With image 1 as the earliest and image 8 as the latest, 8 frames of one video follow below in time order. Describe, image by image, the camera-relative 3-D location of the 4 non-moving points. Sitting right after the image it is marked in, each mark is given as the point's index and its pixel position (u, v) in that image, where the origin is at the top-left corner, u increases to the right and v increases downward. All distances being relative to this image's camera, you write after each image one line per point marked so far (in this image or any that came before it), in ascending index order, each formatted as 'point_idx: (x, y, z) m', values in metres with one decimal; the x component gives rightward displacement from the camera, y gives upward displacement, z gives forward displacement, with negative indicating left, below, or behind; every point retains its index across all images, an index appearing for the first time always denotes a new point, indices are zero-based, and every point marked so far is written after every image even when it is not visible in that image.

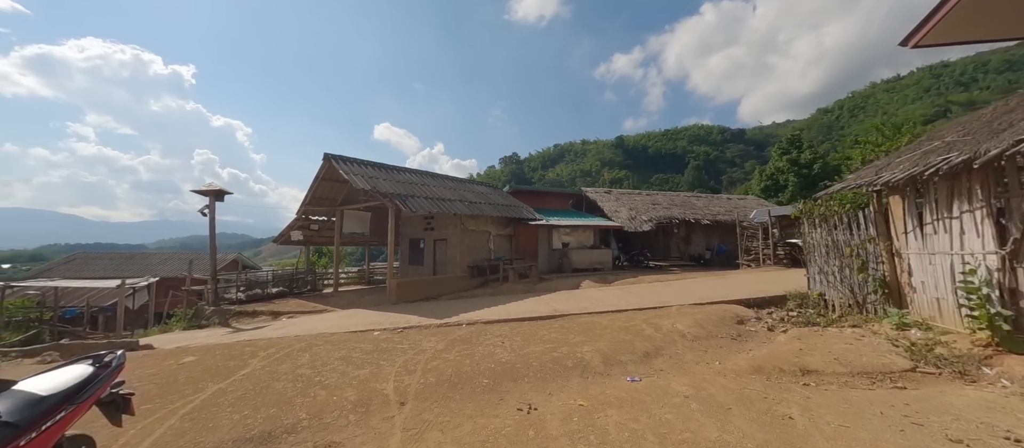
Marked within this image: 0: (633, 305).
0: (+2.5, -1.6, +7.9) m
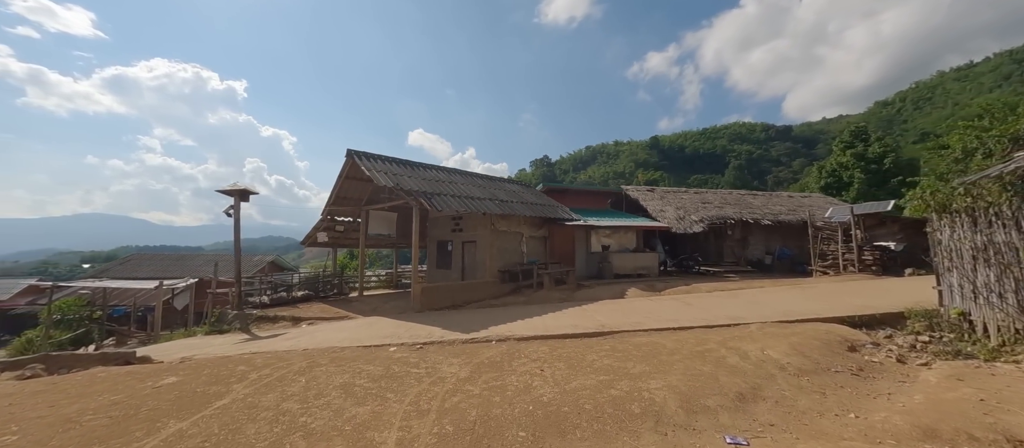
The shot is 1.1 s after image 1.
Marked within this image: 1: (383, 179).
0: (+3.1, -1.6, +6.4) m
1: (-3.9, +1.4, +11.7) m
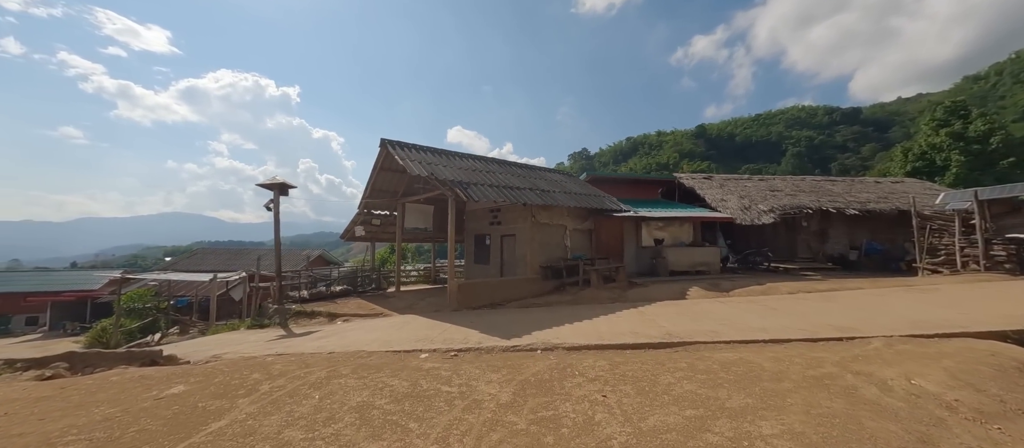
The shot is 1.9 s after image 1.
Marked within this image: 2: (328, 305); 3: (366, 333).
0: (+3.8, -1.4, +5.1) m
1: (-2.7, +1.6, +11.0) m
2: (-6.4, -2.8, +13.7) m
3: (-3.1, -2.3, +8.3) m
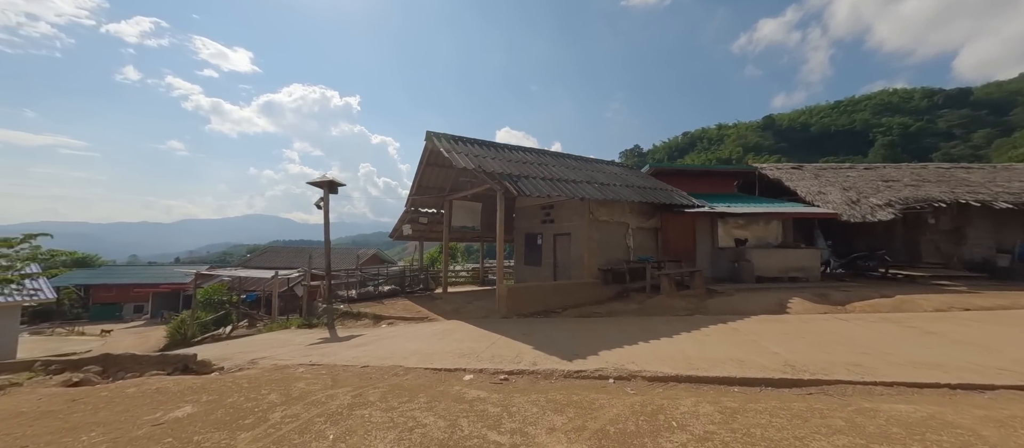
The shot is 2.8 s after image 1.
0: (+4.4, -1.4, +3.5) m
1: (-1.3, +1.6, +10.2) m
2: (-4.6, -2.7, +13.3) m
3: (-2.0, -2.2, +7.5) m
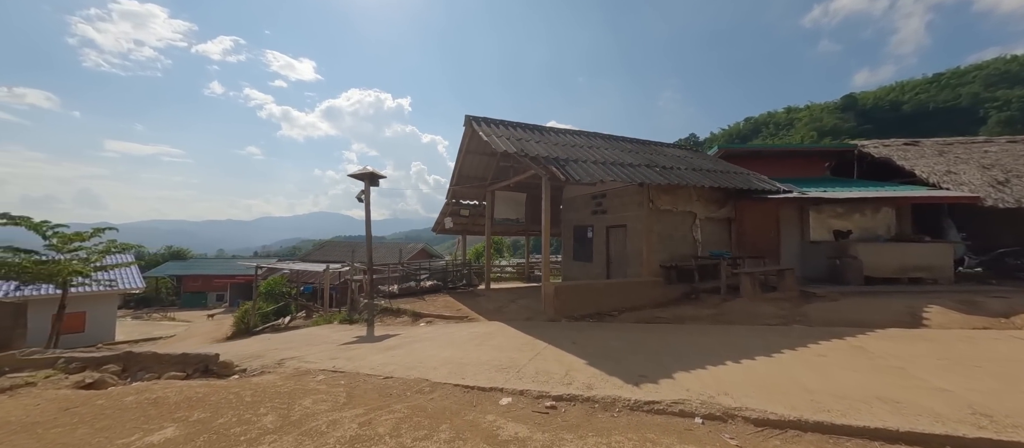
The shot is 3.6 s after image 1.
0: (+4.7, -1.2, +1.9) m
1: (-0.2, +1.9, +9.2) m
2: (-3.1, -2.5, +12.7) m
3: (-1.2, -2.0, +6.6) m
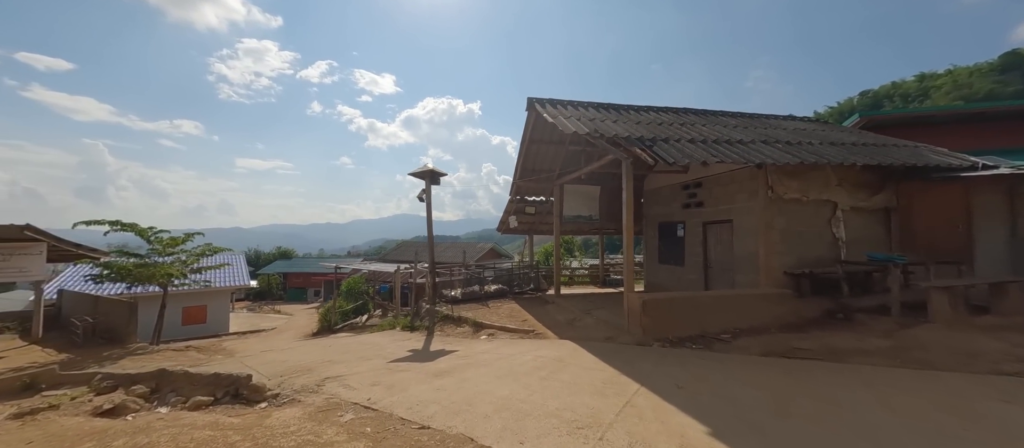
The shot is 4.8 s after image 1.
0: (+4.7, -1.1, -0.4) m
1: (+1.2, +1.9, +7.6) m
2: (-1.0, -2.5, +11.7) m
3: (-0.2, -2.0, +5.3) m
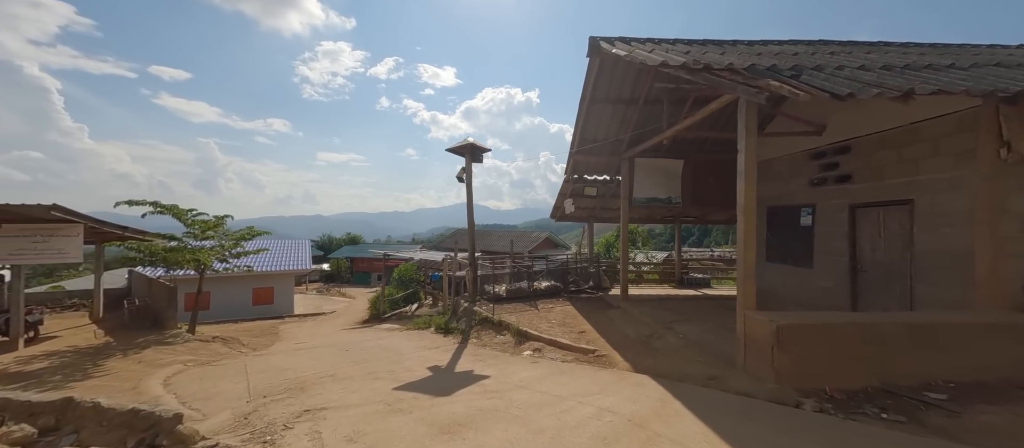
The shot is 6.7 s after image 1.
0: (+4.3, -1.1, -3.1) m
1: (+2.0, +2.2, +5.2) m
2: (+0.3, -2.1, +9.6) m
3: (+0.2, -1.8, +3.2) m
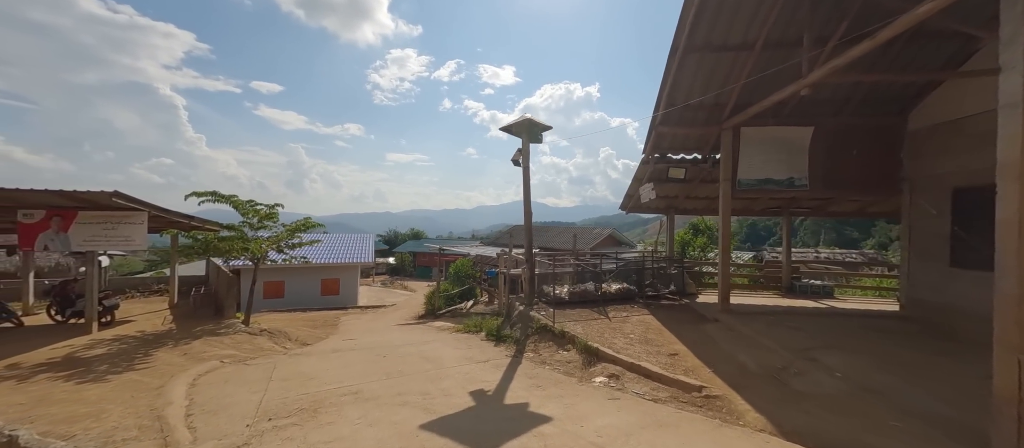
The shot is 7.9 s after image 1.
0: (+3.7, -1.0, -5.3) m
1: (+2.6, +2.3, +3.3) m
2: (+1.6, -1.9, +7.9) m
3: (+0.6, -1.6, +1.6) m
